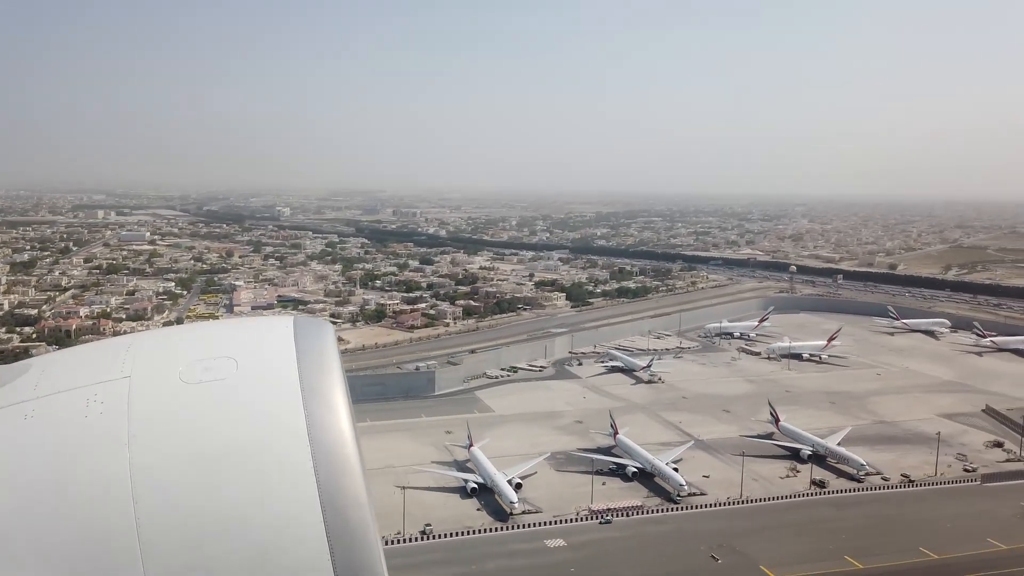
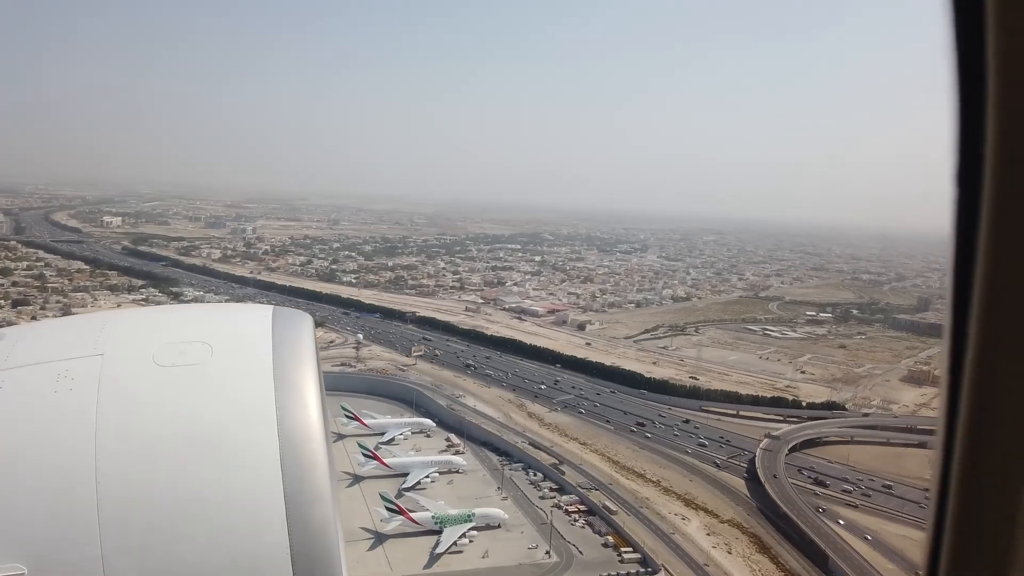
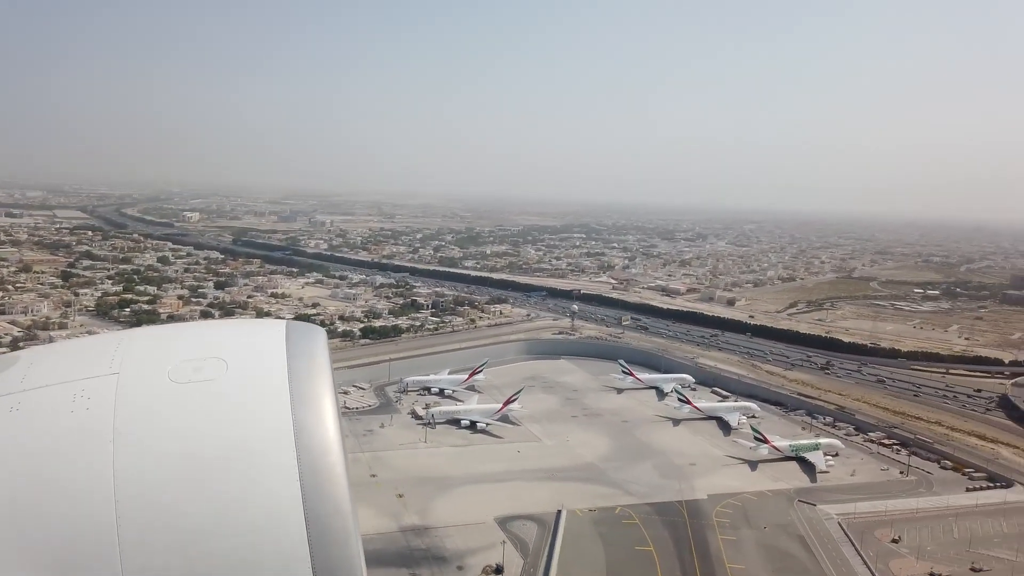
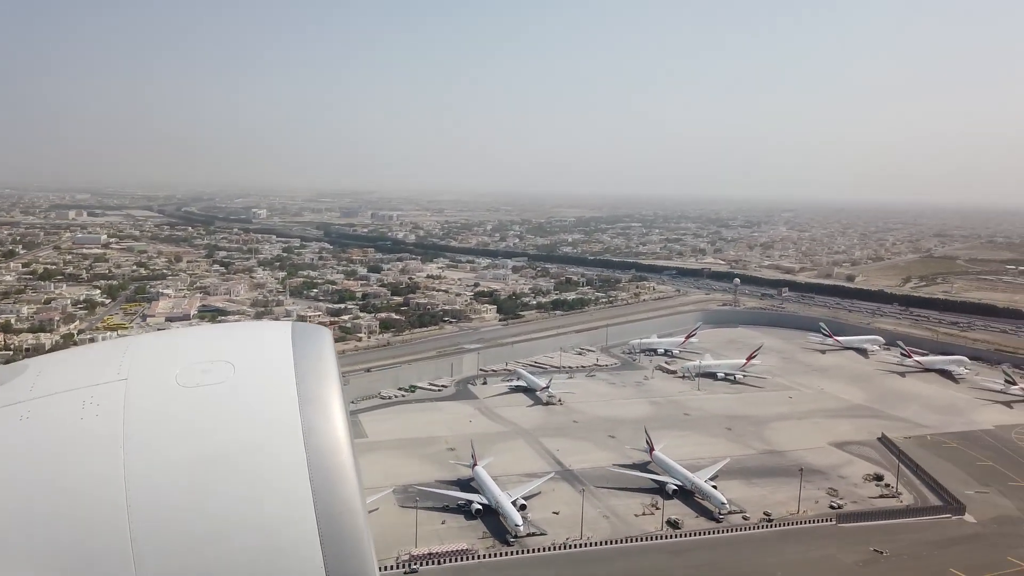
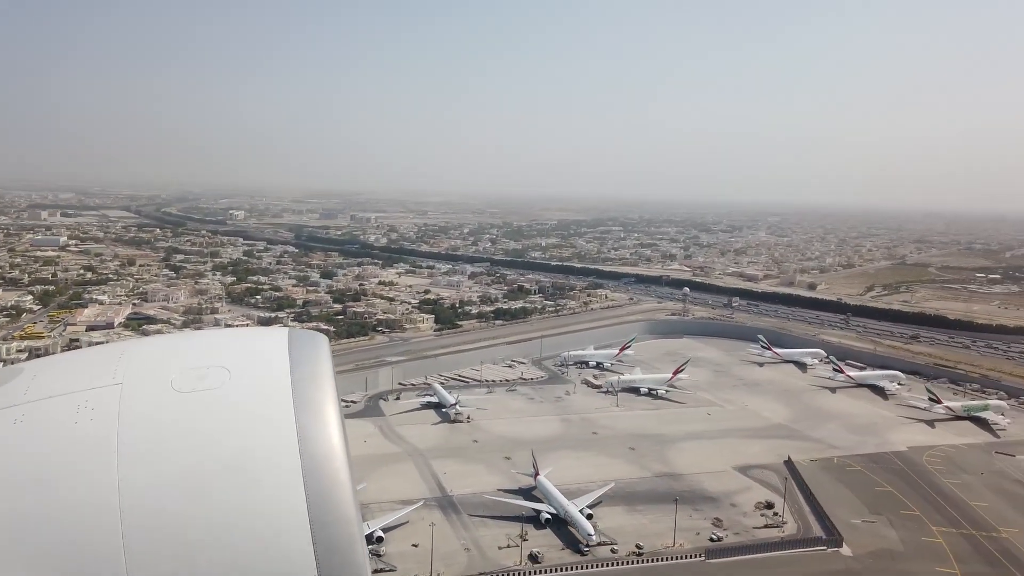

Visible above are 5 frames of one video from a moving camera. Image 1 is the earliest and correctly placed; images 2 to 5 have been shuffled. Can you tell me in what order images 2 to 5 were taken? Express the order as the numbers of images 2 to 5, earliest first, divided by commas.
4, 5, 3, 2
